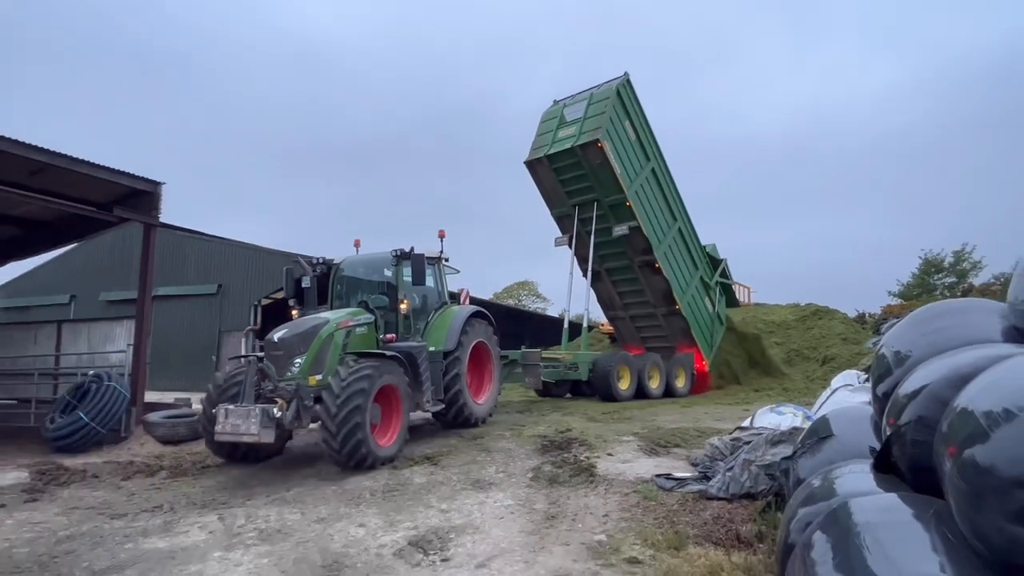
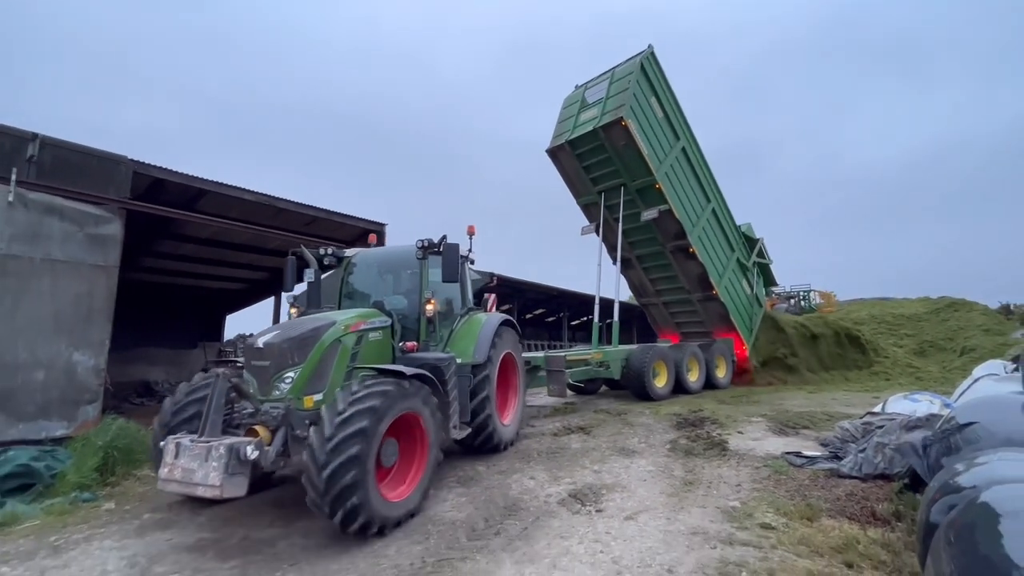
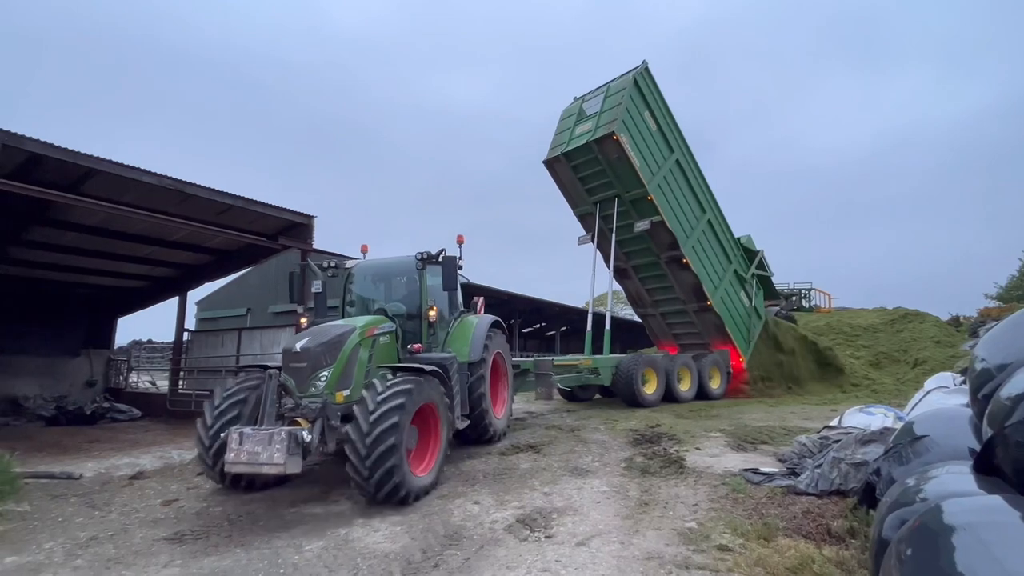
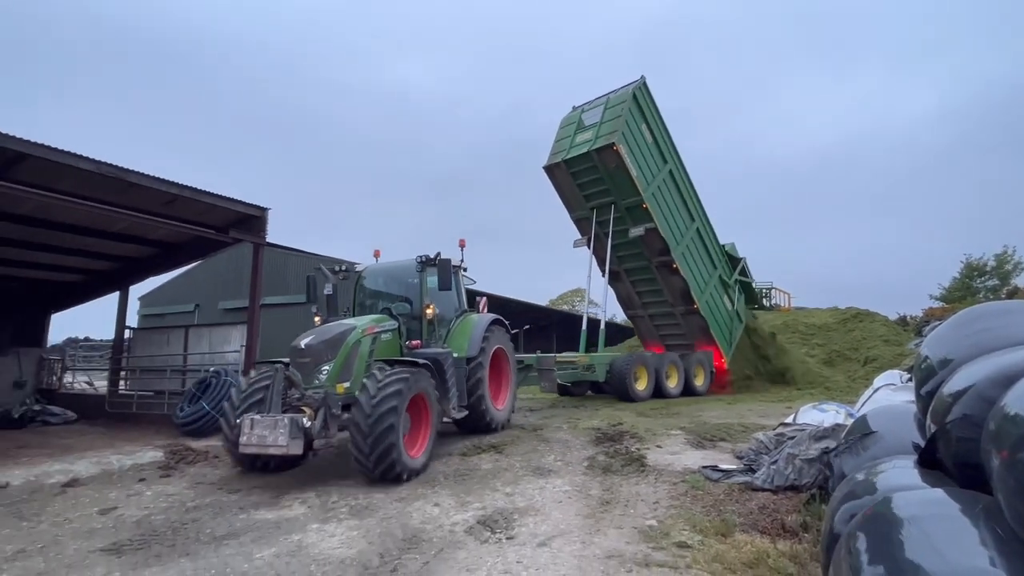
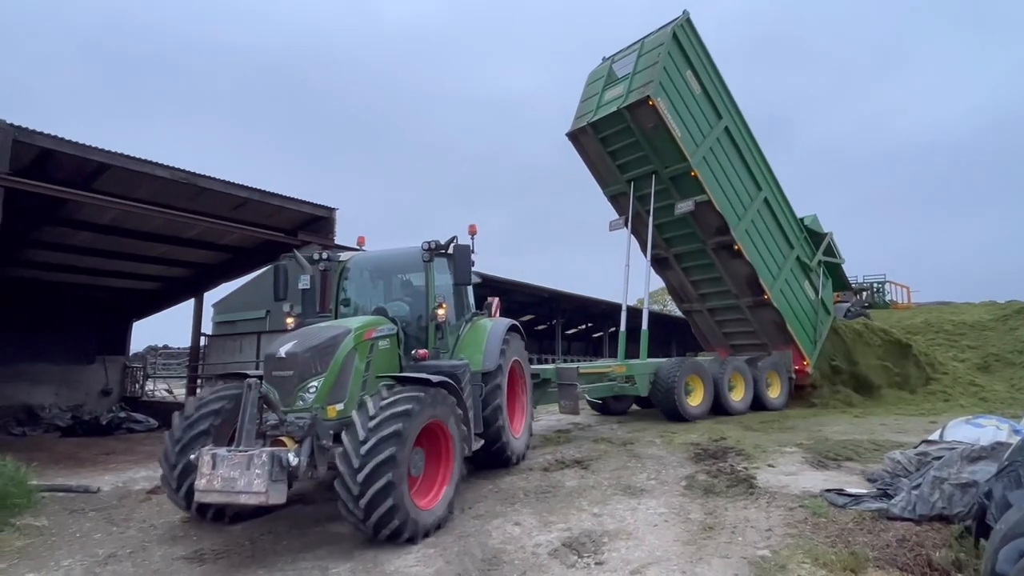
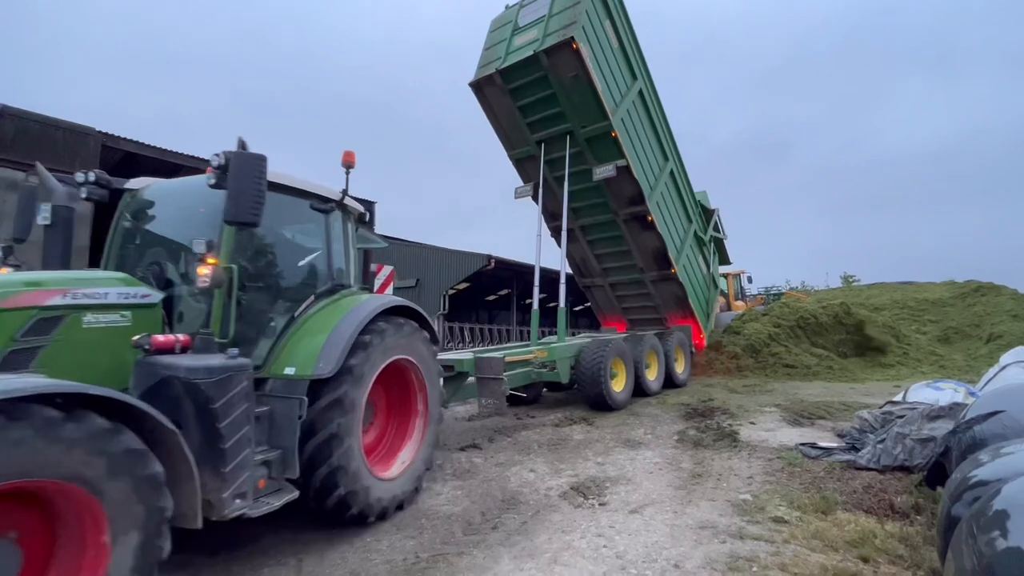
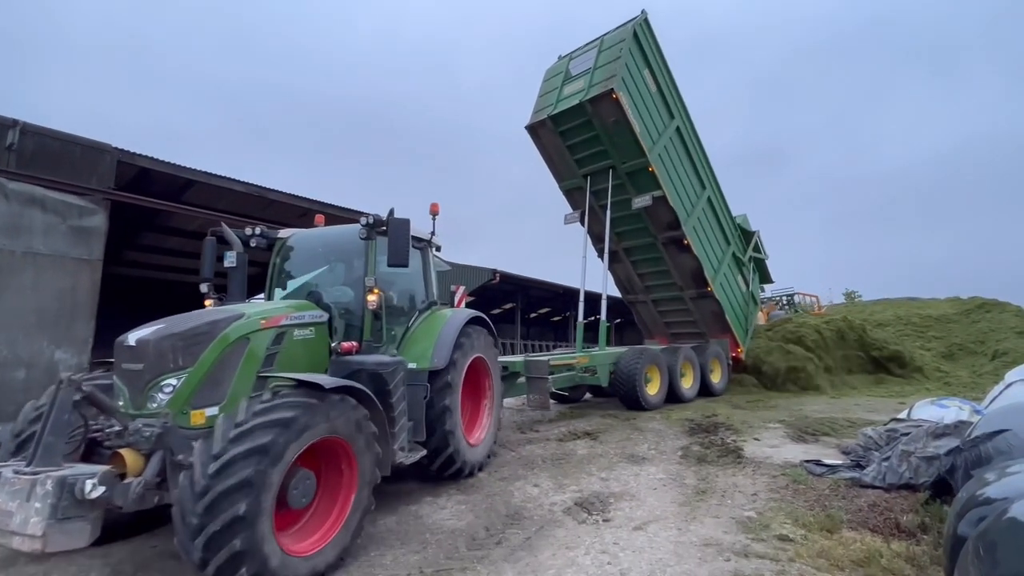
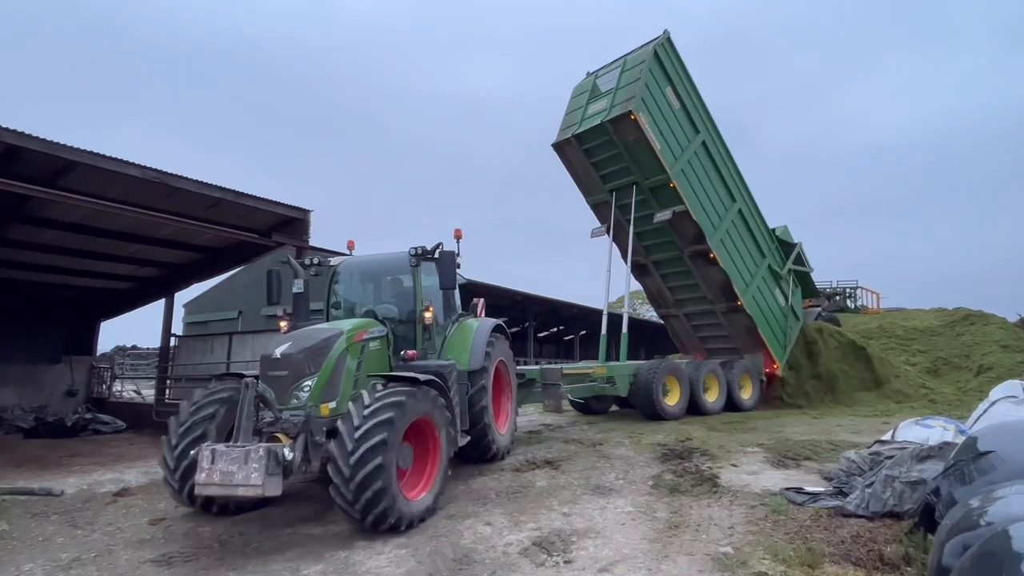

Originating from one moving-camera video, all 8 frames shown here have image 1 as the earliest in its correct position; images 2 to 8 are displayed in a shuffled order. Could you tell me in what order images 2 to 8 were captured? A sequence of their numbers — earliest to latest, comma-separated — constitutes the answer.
4, 3, 8, 5, 2, 7, 6
